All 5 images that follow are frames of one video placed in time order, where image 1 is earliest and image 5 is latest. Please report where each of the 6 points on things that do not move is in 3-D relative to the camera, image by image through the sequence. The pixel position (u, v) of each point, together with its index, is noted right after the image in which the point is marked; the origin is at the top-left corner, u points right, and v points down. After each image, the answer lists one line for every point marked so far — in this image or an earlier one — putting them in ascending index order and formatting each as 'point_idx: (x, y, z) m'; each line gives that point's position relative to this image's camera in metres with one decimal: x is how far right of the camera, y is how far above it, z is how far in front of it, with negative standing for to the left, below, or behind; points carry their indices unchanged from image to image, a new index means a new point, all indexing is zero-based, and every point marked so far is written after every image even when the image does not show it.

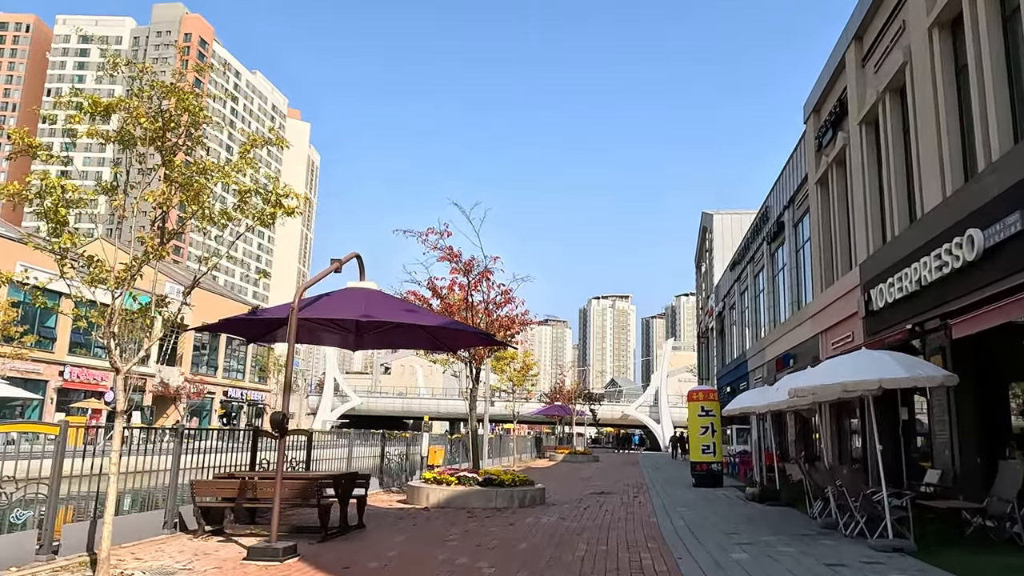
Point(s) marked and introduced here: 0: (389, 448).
0: (-2.8, -3.7, +17.1) m
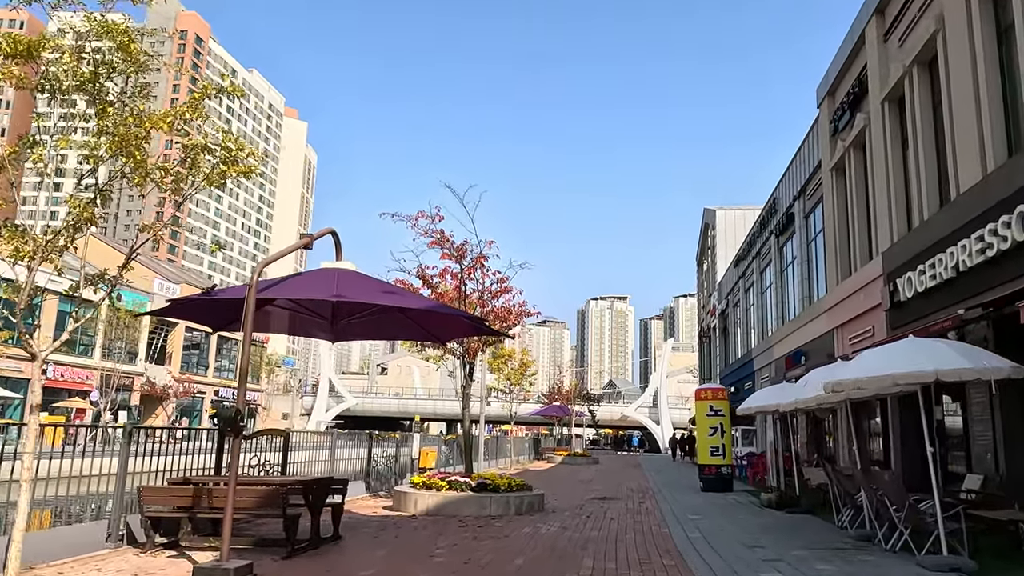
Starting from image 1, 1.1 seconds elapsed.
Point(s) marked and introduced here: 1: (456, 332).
0: (-2.9, -3.4, +16.0) m
1: (-0.7, -0.5, +9.5) m
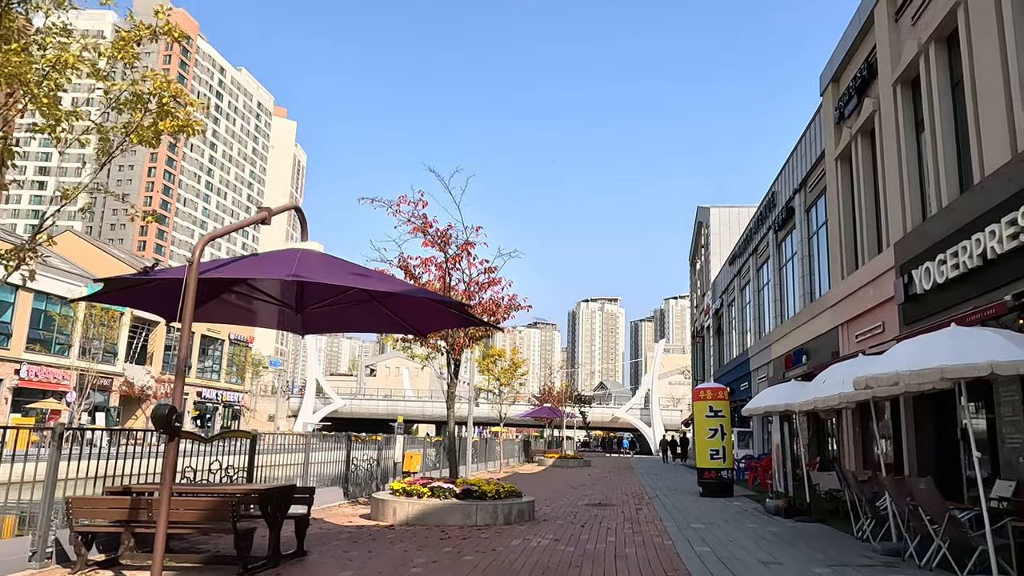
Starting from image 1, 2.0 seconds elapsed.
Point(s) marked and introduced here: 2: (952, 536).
0: (-3.1, -3.3, +15.0) m
1: (-0.9, -0.4, +8.6) m
2: (+4.0, -2.3, +6.9) m
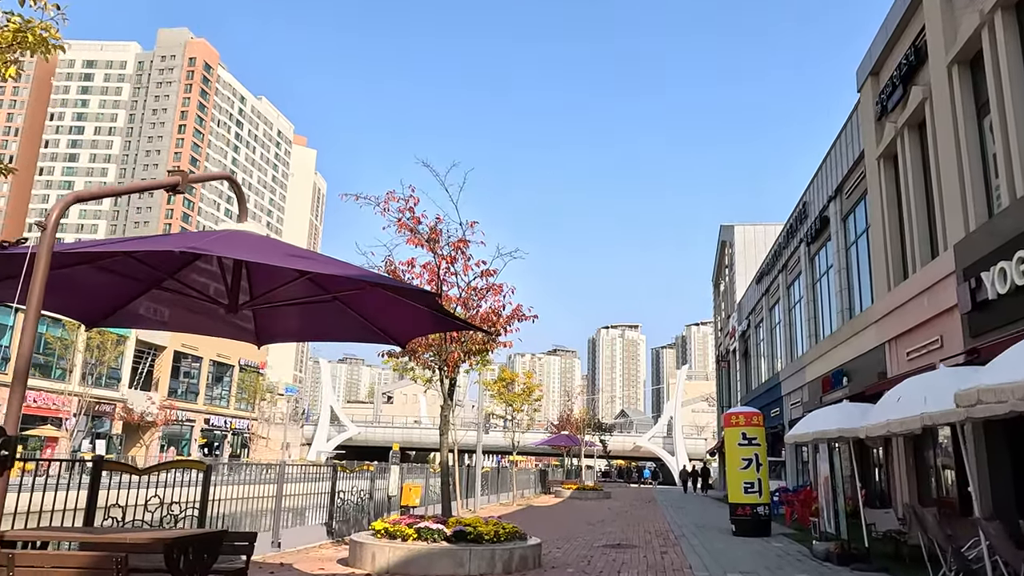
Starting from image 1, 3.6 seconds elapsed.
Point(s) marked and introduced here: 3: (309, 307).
0: (-3.0, -3.5, +13.4) m
1: (-0.9, -0.4, +7.0) m
2: (+3.9, -2.2, +5.1) m
3: (-1.8, -0.2, +6.9) m
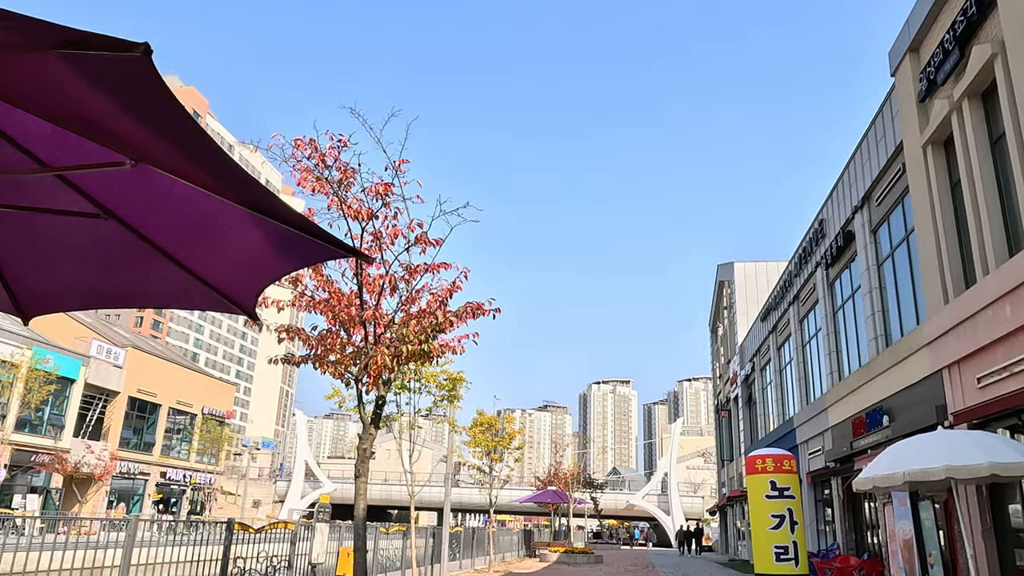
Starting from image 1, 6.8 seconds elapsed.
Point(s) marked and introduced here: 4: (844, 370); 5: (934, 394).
0: (-3.5, -3.5, +10.1) m
1: (-1.4, +0.1, +3.9) m
2: (+3.5, -1.6, +2.0) m
3: (-2.3, +0.3, +3.9) m
4: (+8.6, -2.1, +19.6) m
5: (+7.3, -1.8, +12.9) m
